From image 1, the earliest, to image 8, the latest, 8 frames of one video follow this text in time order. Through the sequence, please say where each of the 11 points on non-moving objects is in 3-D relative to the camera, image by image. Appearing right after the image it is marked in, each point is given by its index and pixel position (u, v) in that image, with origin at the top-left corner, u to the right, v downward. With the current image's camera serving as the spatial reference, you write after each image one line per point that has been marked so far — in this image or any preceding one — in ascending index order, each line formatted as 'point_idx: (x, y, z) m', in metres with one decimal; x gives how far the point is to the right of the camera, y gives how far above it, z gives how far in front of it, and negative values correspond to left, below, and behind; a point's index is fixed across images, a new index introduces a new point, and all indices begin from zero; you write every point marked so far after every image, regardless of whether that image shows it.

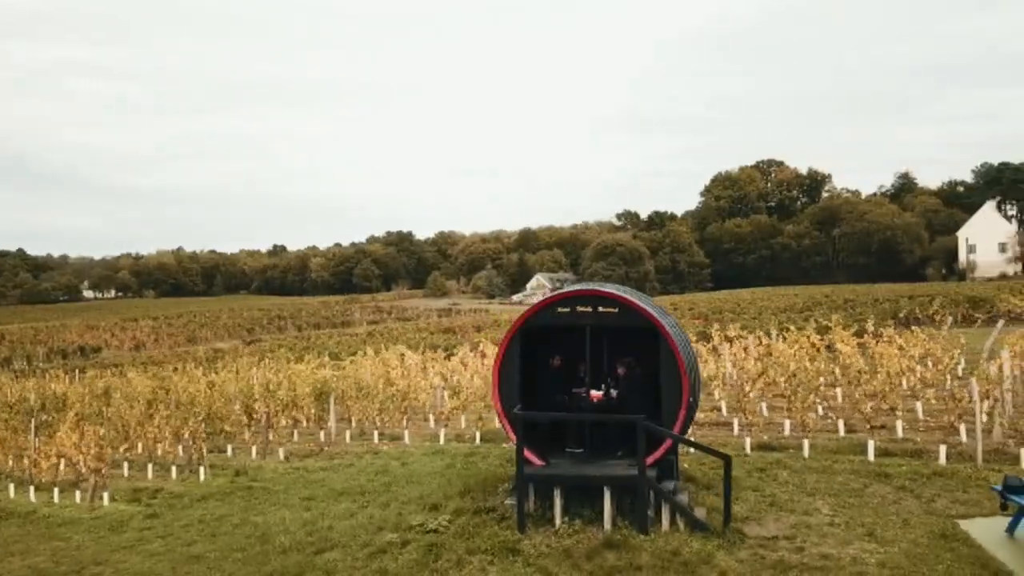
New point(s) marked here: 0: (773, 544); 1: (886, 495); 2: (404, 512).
0: (+2.4, -2.2, +7.1) m
1: (+3.9, -2.1, +8.3) m
2: (-1.1, -2.4, +8.8) m
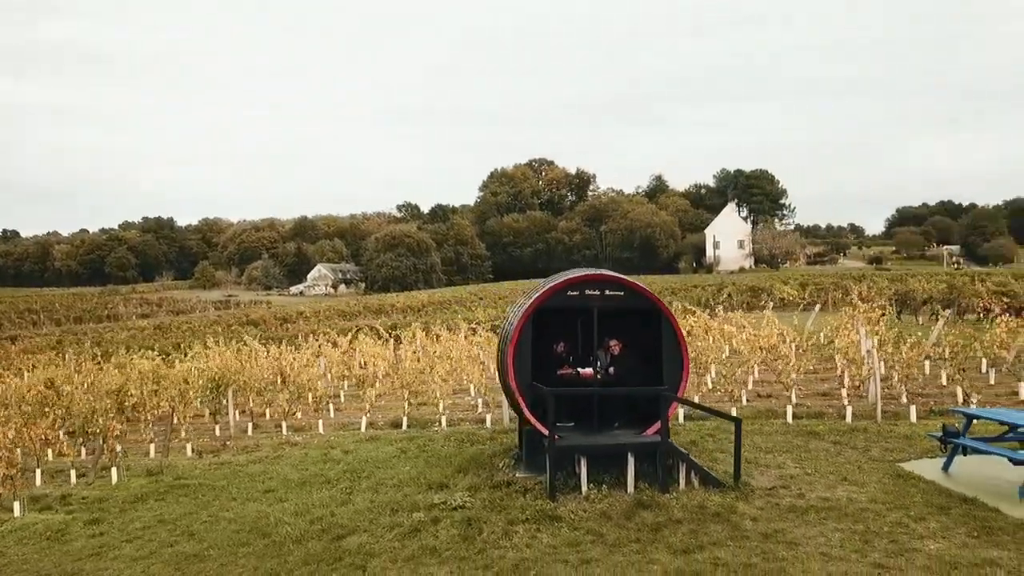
0: (+2.7, -2.1, +8.3) m
1: (+3.9, -1.9, +9.8) m
2: (-1.1, -2.2, +8.9) m
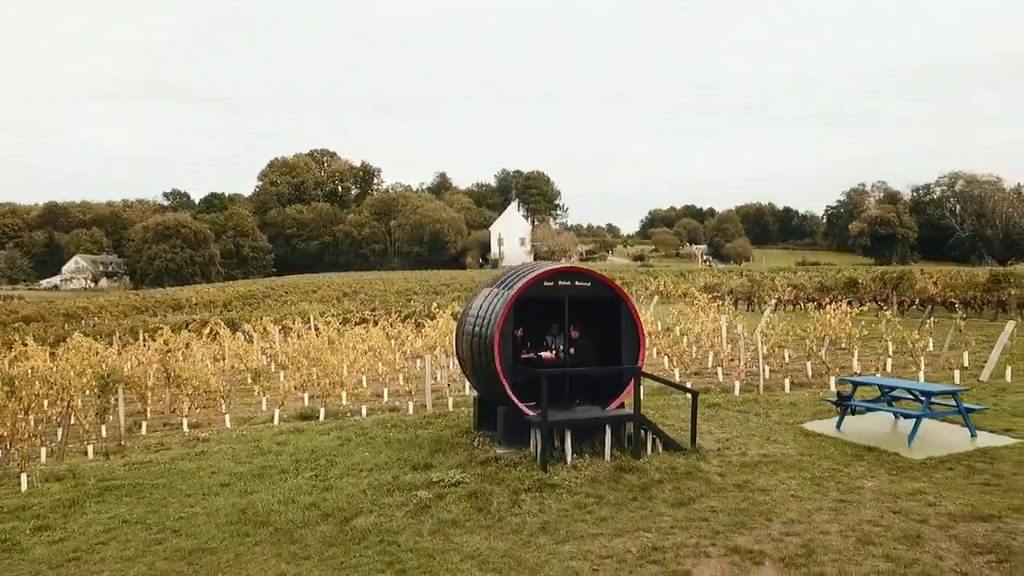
0: (+2.6, -1.9, +9.7) m
1: (+3.2, -1.8, +11.5) m
2: (-1.3, -2.1, +9.3) m
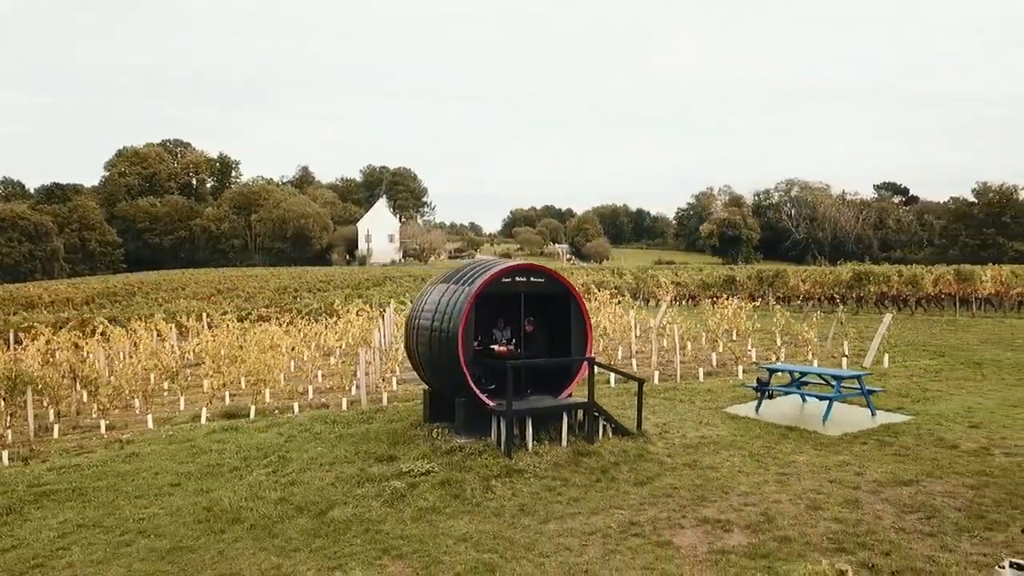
0: (+2.0, -1.9, +10.5) m
1: (+2.4, -1.7, +12.4) m
2: (-1.7, -2.1, +9.5) m
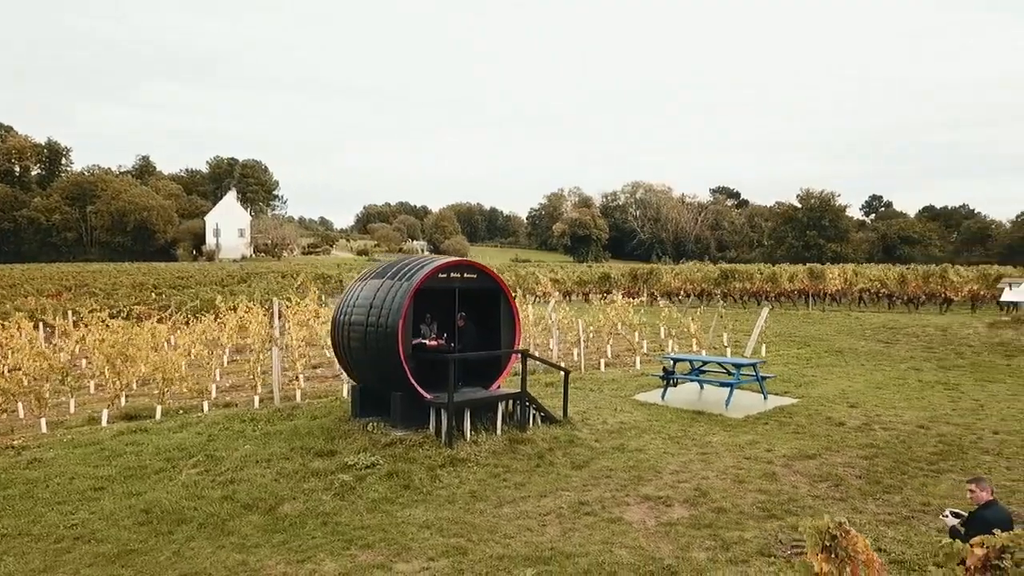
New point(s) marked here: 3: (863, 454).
0: (+1.1, -1.8, +11.2) m
1: (+1.1, -1.7, +13.1) m
2: (-2.4, -2.0, +9.4) m
3: (+4.2, -2.0, +9.7) m
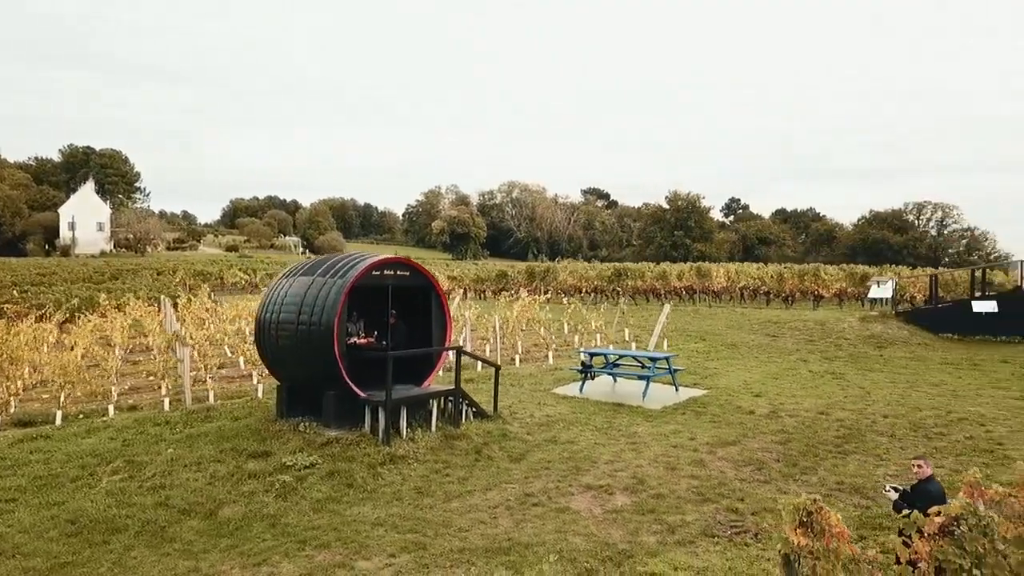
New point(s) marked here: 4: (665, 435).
0: (+0.1, -1.8, +11.4) m
1: (-0.2, -1.6, +13.3) m
2: (-3.1, -2.0, +9.2) m
3: (+3.4, -1.9, +10.5) m
4: (+2.0, -1.9, +10.6) m
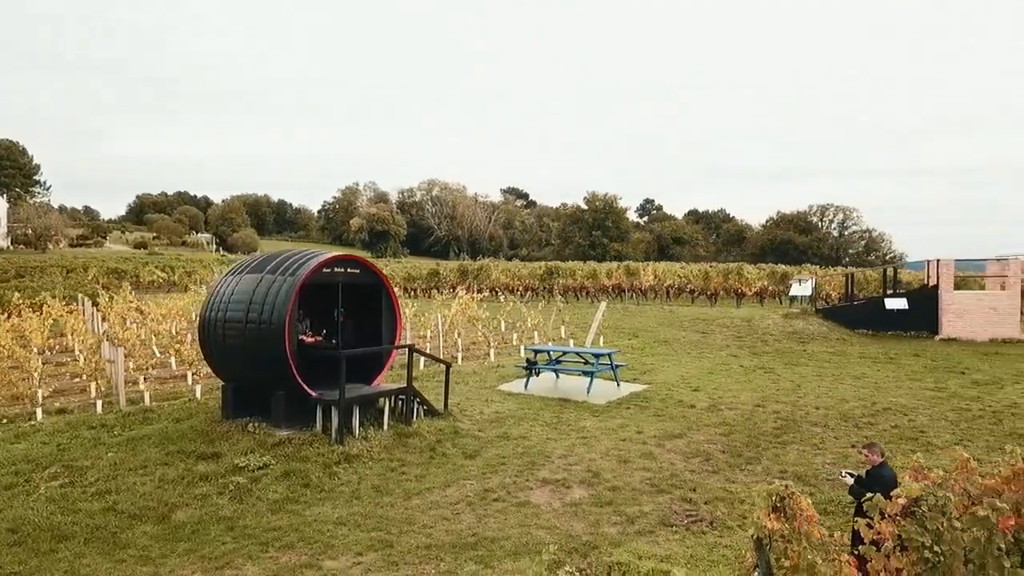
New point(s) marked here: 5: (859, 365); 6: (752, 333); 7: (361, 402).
0: (-0.6, -1.8, +11.5) m
1: (-1.1, -1.6, +13.3) m
2: (-3.5, -1.9, +8.9) m
3: (+2.8, -1.9, +10.9) m
4: (+1.3, -1.9, +10.9) m
5: (+6.9, -1.5, +16.2) m
6: (+5.7, -1.1, +19.4) m
7: (-1.9, -1.4, +10.2) m
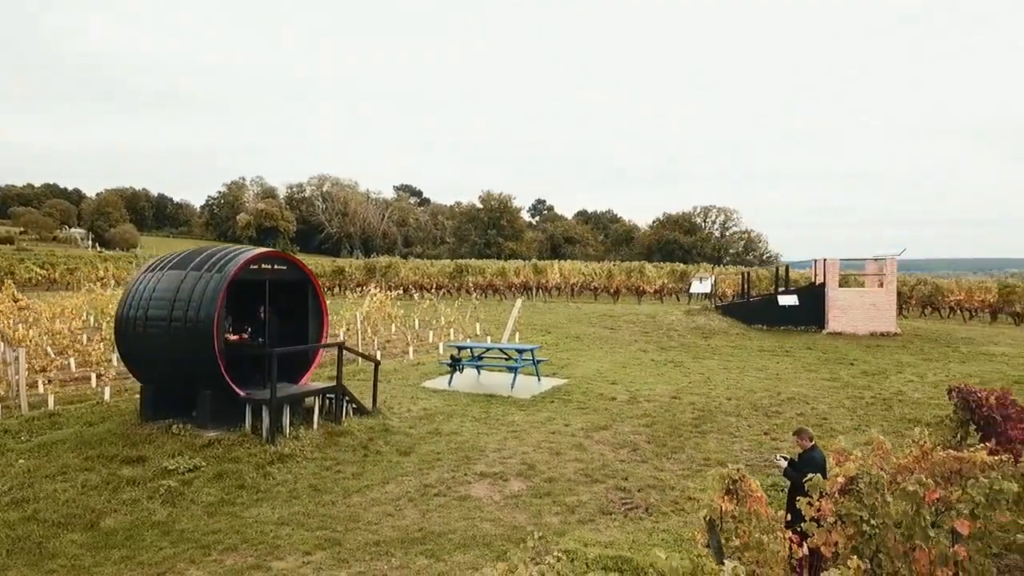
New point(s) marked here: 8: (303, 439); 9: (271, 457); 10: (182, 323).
0: (-1.6, -1.7, +11.5) m
1: (-2.3, -1.5, +13.2) m
2: (-4.2, -1.9, +8.5) m
3: (+1.8, -1.9, +11.3) m
4: (+0.4, -1.8, +11.1) m
5: (+5.2, -1.5, +17.1) m
6: (+3.6, -1.0, +20.1) m
7: (-2.7, -1.3, +10.0) m
8: (-2.5, -1.8, +9.7) m
9: (-2.7, -1.9, +9.2) m
10: (-3.8, -0.4, +9.4) m
